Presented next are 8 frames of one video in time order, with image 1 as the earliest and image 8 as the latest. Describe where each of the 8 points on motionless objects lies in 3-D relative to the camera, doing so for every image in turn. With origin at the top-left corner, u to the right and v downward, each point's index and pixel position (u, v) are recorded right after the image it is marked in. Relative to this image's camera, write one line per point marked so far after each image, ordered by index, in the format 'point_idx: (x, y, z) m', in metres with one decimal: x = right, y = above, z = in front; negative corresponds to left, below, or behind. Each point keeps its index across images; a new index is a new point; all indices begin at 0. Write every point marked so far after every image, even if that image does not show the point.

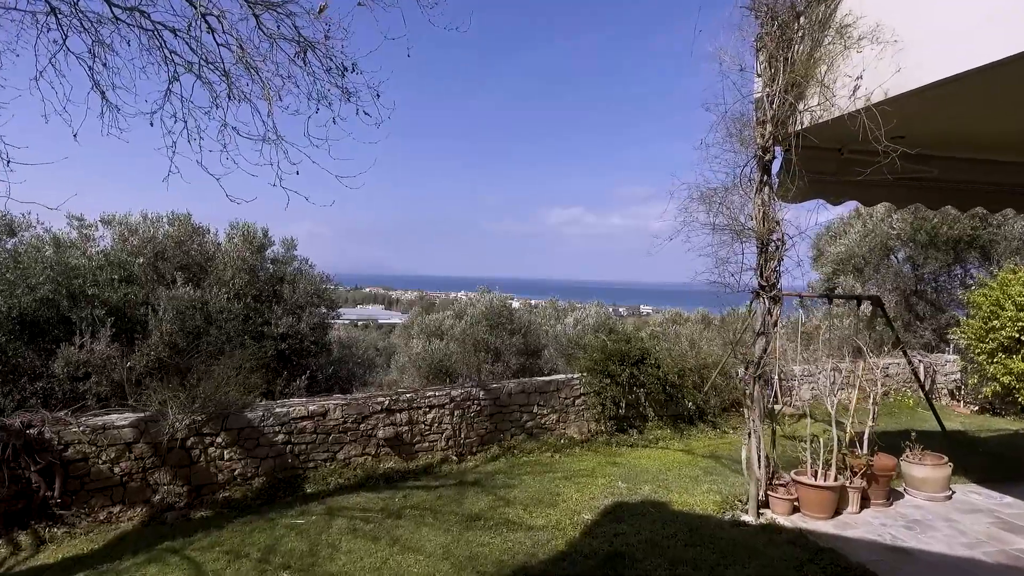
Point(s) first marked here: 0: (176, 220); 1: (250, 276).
0: (-5.2, +1.0, +8.5) m
1: (-4.1, +0.2, +8.5) m
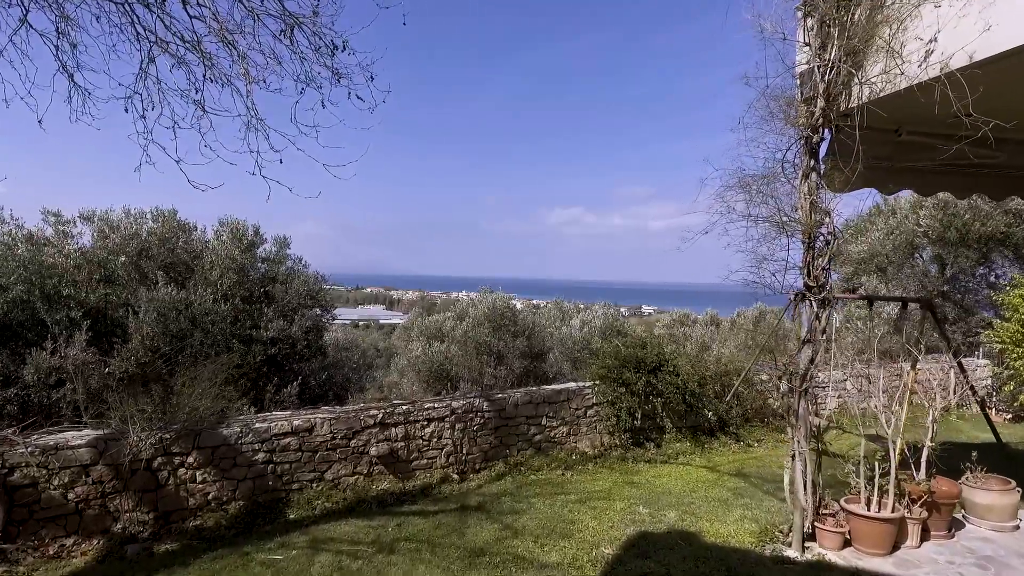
0: (-5.1, +1.0, +8.0) m
1: (-4.0, +0.2, +8.0) m
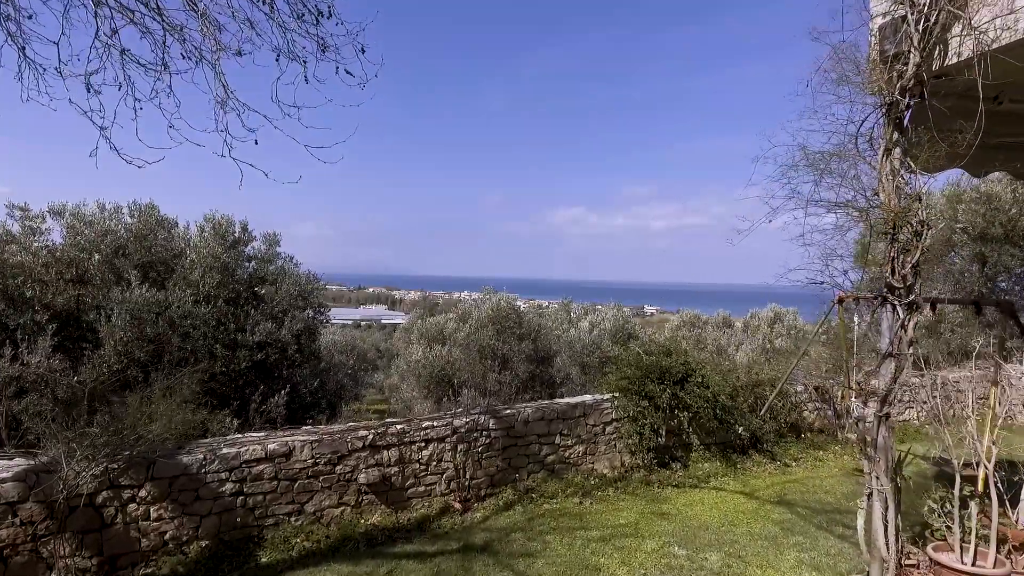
0: (-5.0, +1.0, +7.4) m
1: (-3.9, +0.2, +7.4) m
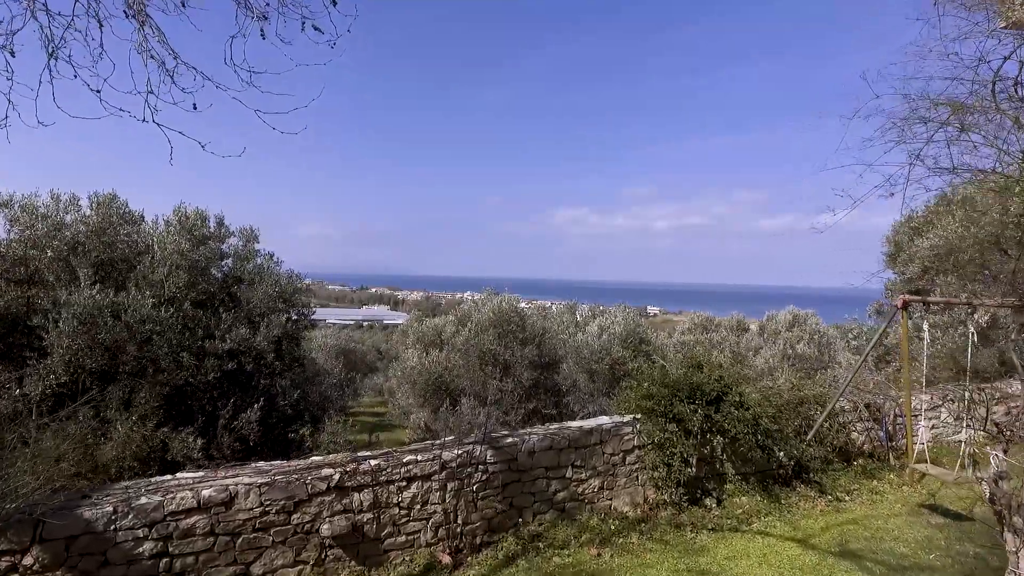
0: (-5.0, +1.0, +6.6) m
1: (-3.9, +0.1, +6.7) m
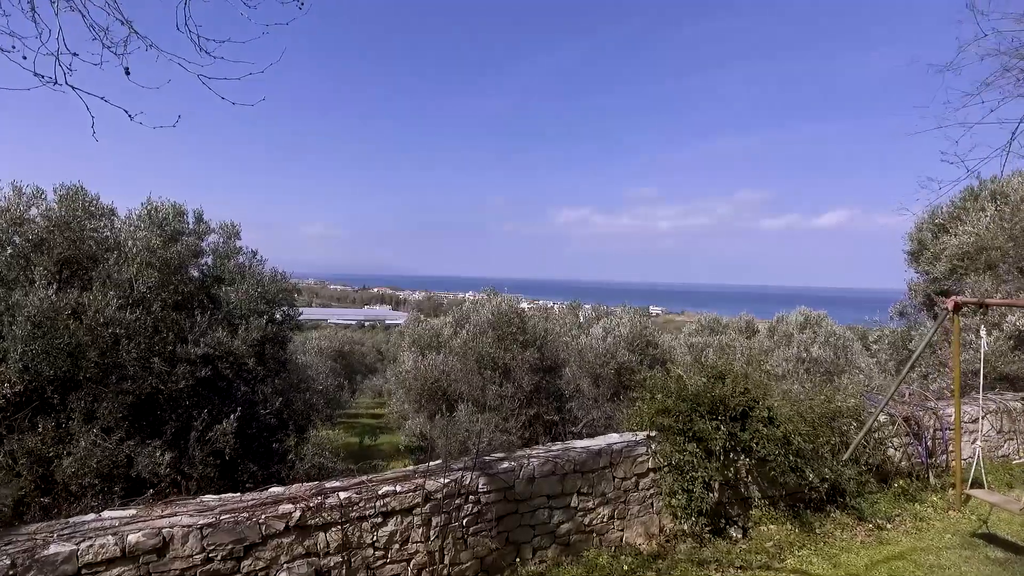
0: (-5.0, +1.0, +6.1) m
1: (-3.9, +0.1, +6.2) m
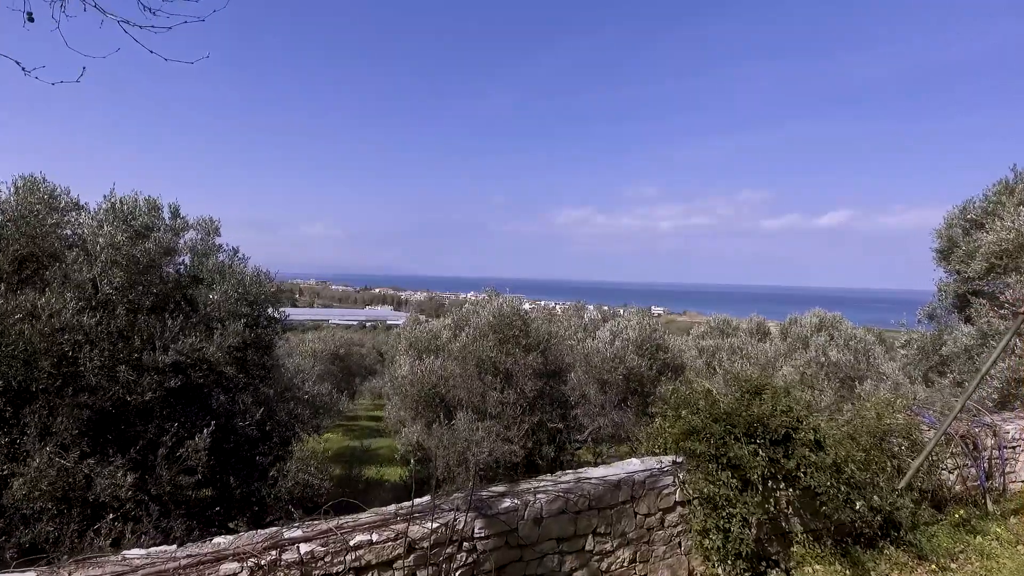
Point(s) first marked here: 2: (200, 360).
0: (-5.0, +1.0, +5.6) m
1: (-3.8, +0.1, +5.6) m
2: (-3.2, -0.7, +5.6) m
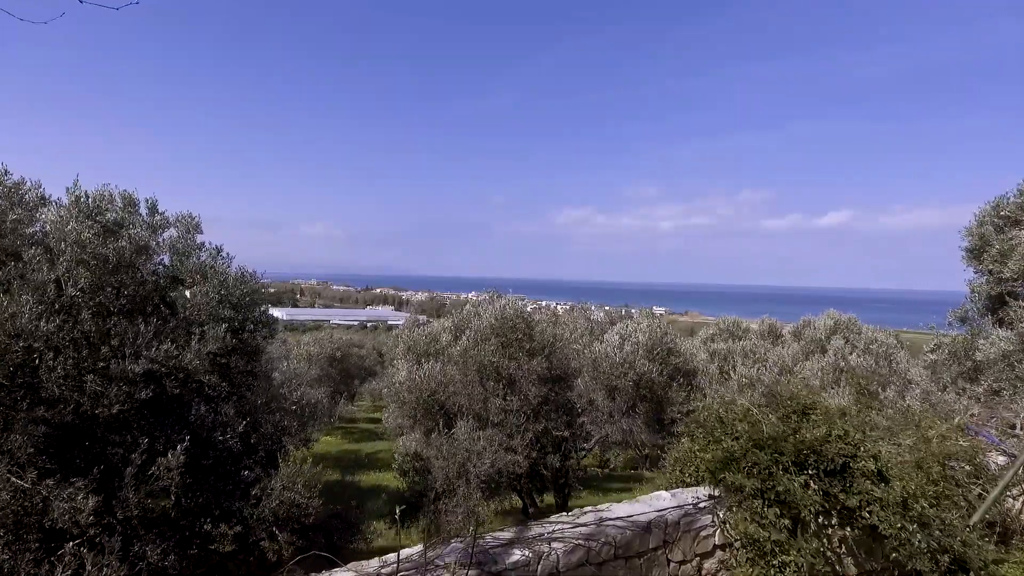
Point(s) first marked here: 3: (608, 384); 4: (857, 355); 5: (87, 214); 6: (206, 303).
0: (-5.0, +1.0, +5.1) m
1: (-3.8, +0.1, +5.1) m
2: (-3.1, -0.8, +5.1) m
3: (+1.6, -1.5, +8.9) m
4: (+6.0, -1.1, +9.6) m
5: (-4.1, +0.7, +5.4) m
6: (-3.2, -0.2, +5.7) m
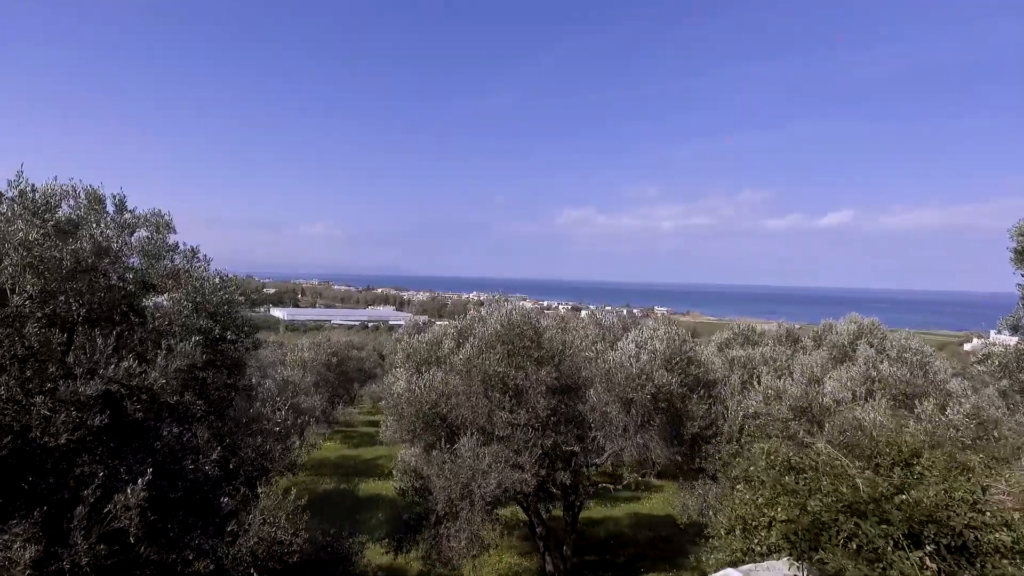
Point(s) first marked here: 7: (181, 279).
0: (-4.9, +0.9, +4.5) m
1: (-3.7, +0.1, +4.5) m
2: (-3.0, -0.8, +4.5) m
3: (+1.7, -1.6, +8.3) m
4: (+6.1, -1.2, +8.9) m
5: (-4.0, +0.7, +4.7) m
6: (-3.1, -0.2, +5.0) m
7: (-3.2, +0.1, +5.3) m
